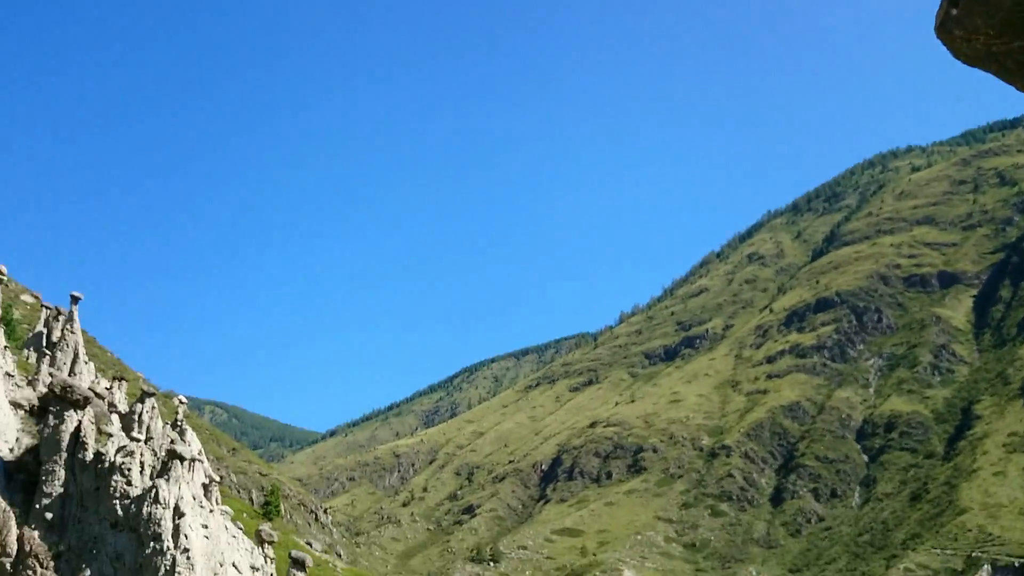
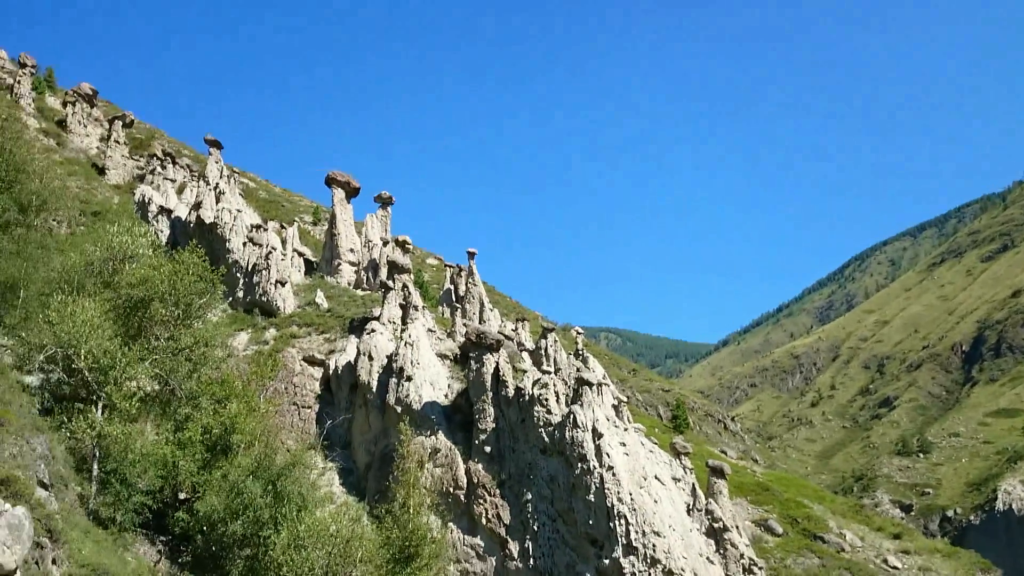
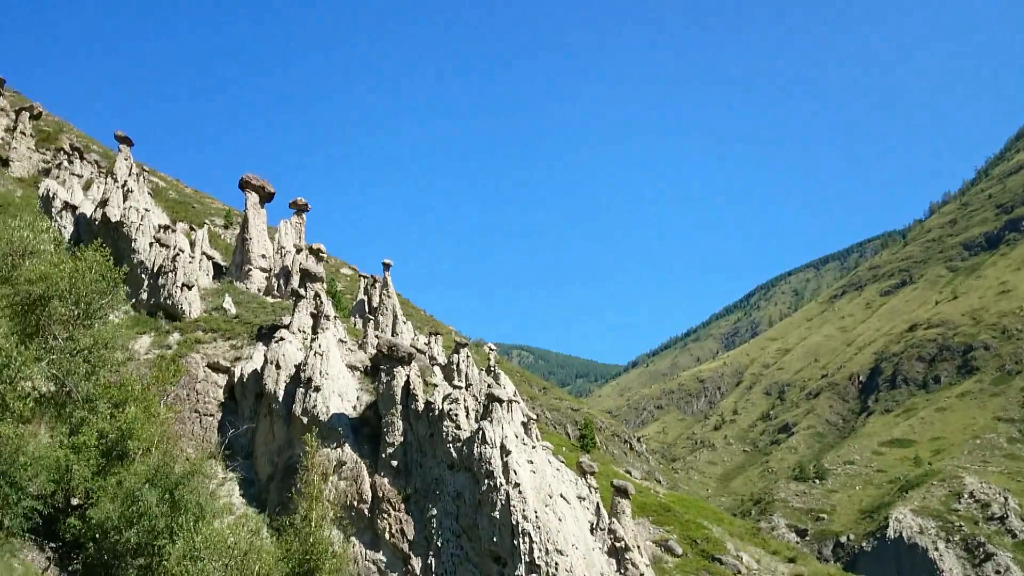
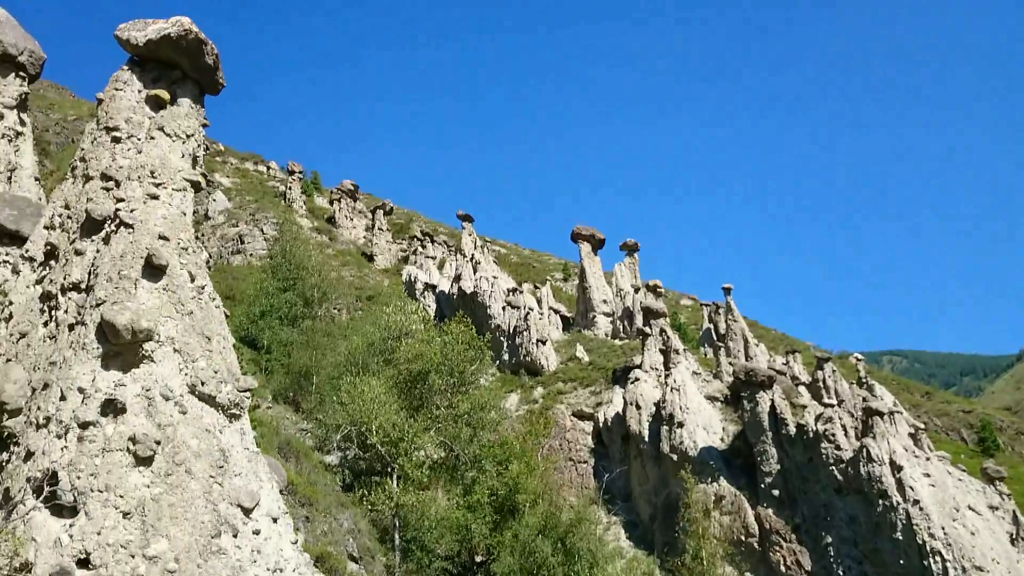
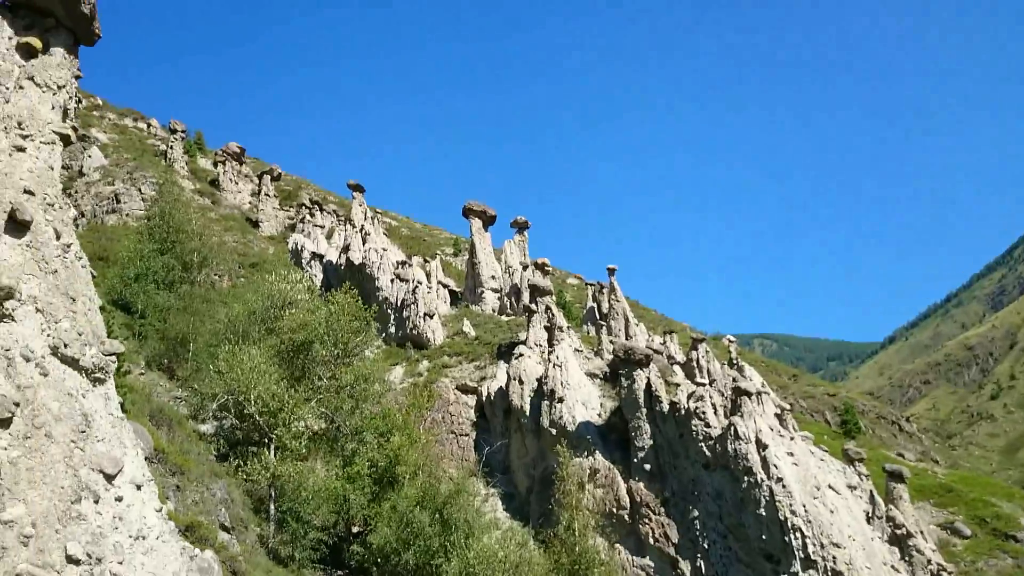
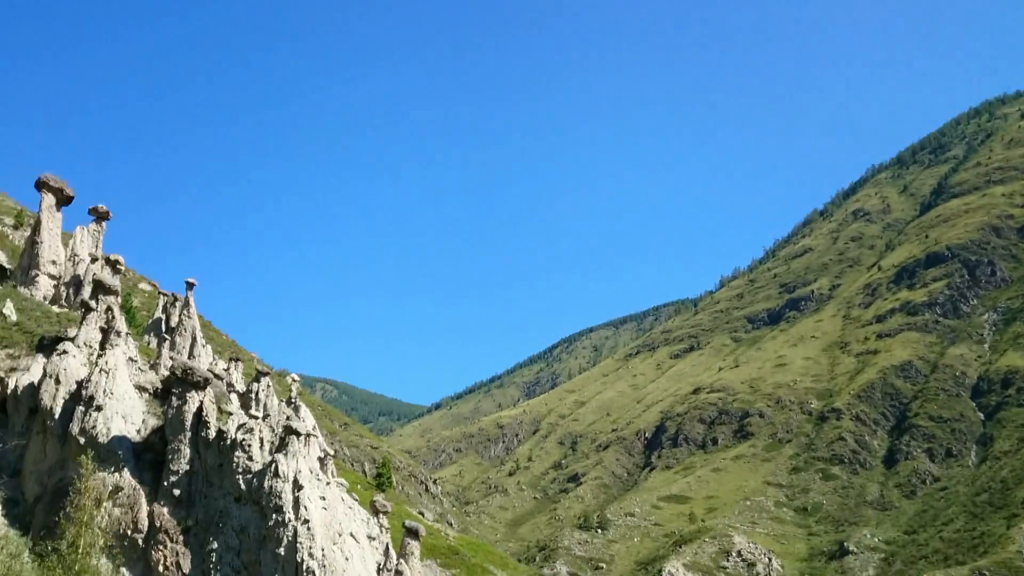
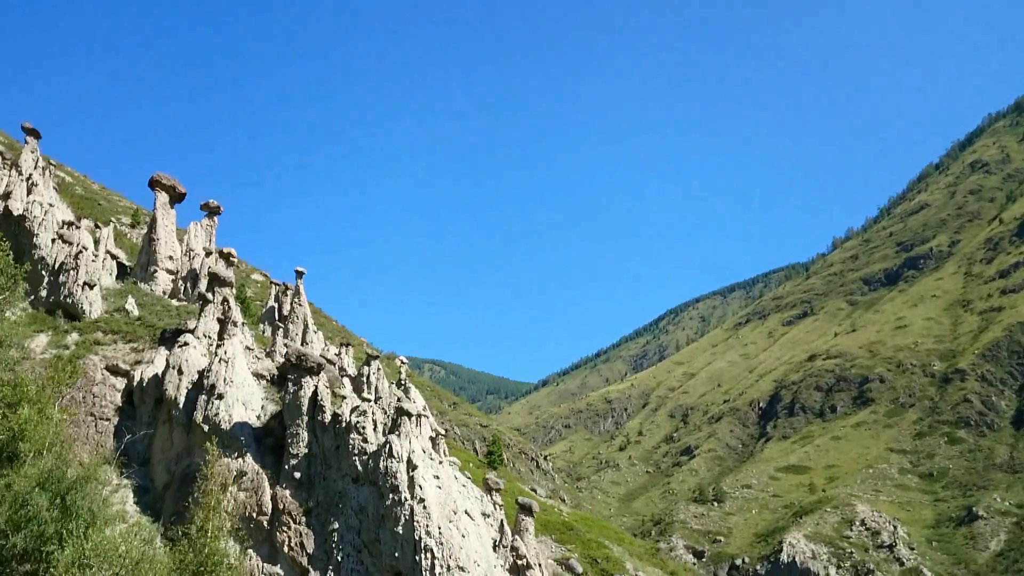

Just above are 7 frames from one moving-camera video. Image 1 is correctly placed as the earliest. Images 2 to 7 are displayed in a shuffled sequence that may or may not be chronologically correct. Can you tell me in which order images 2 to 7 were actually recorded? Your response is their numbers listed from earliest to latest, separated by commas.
6, 7, 3, 2, 5, 4
